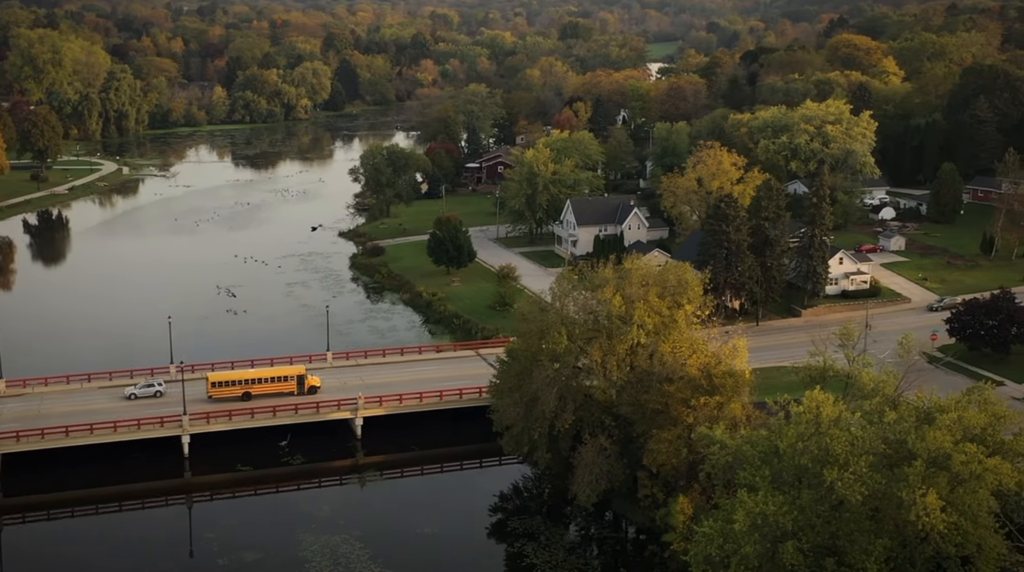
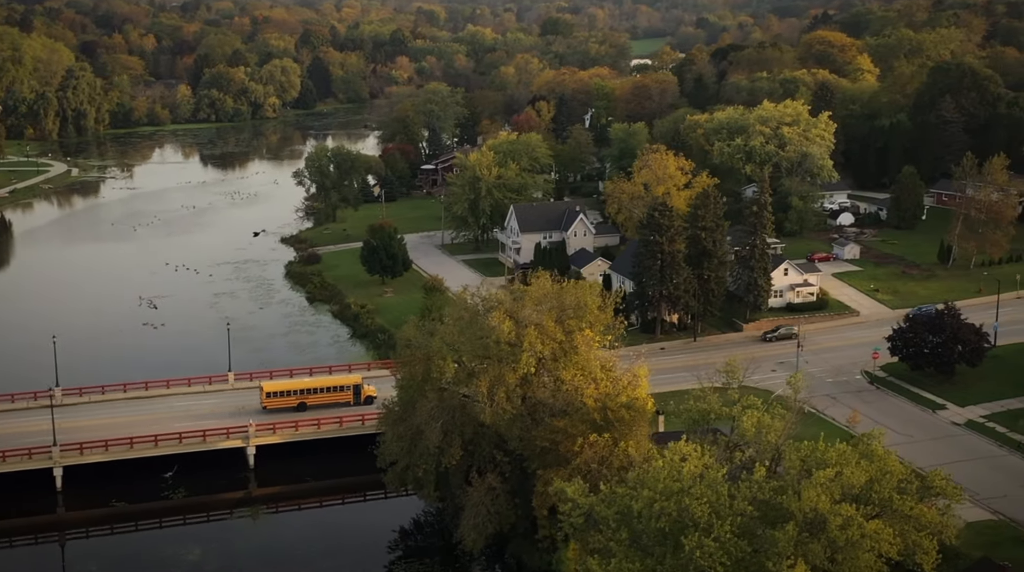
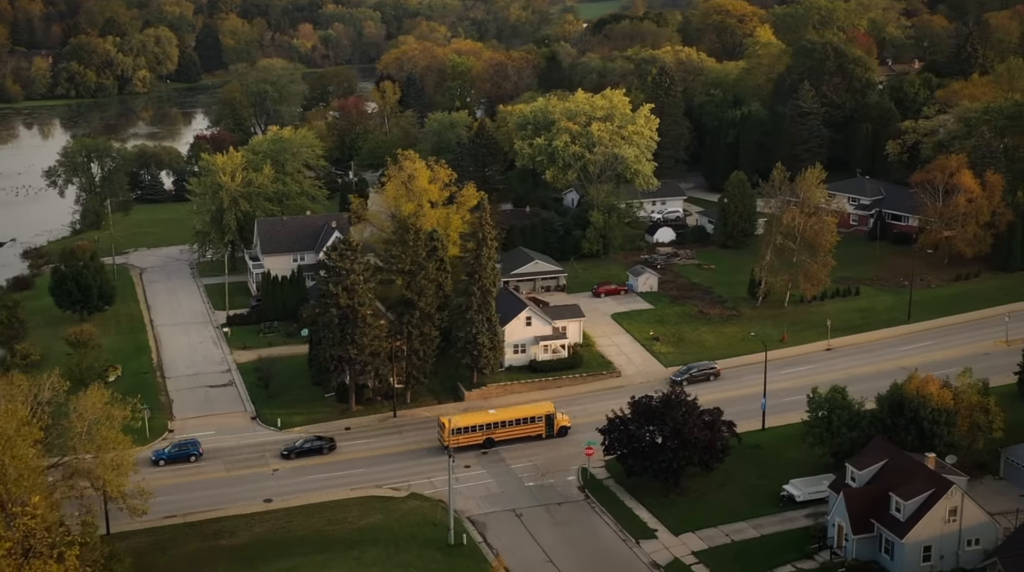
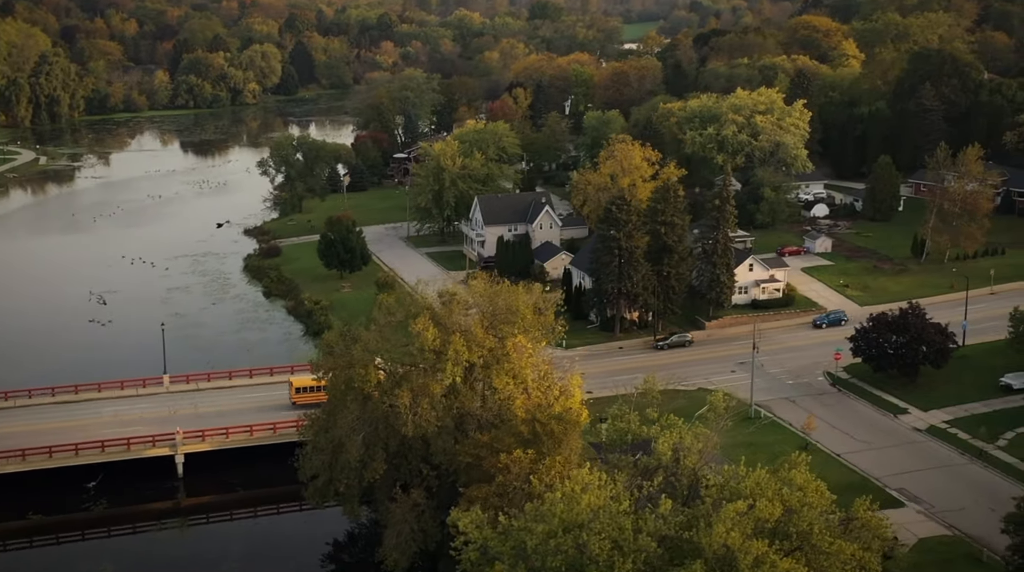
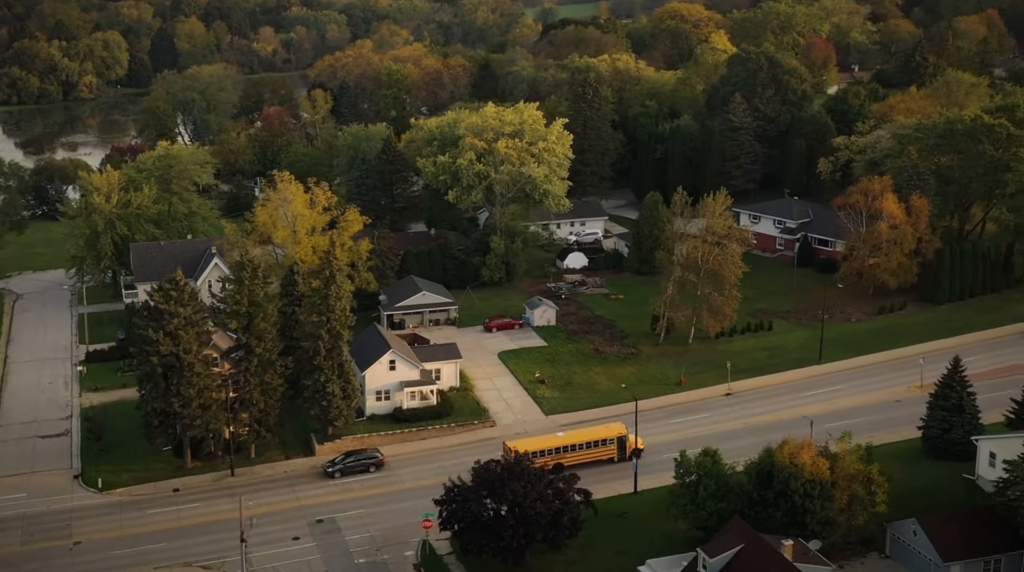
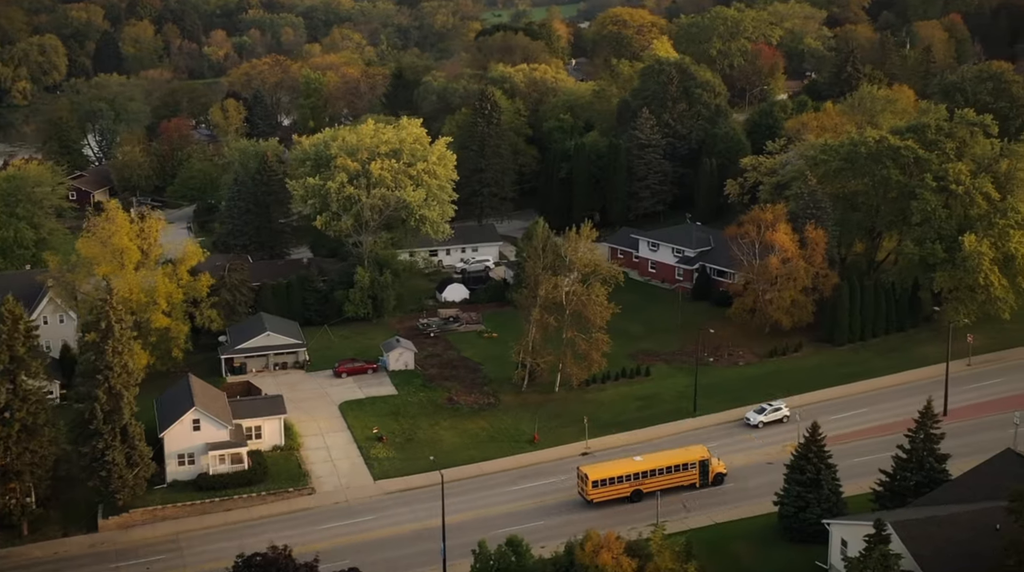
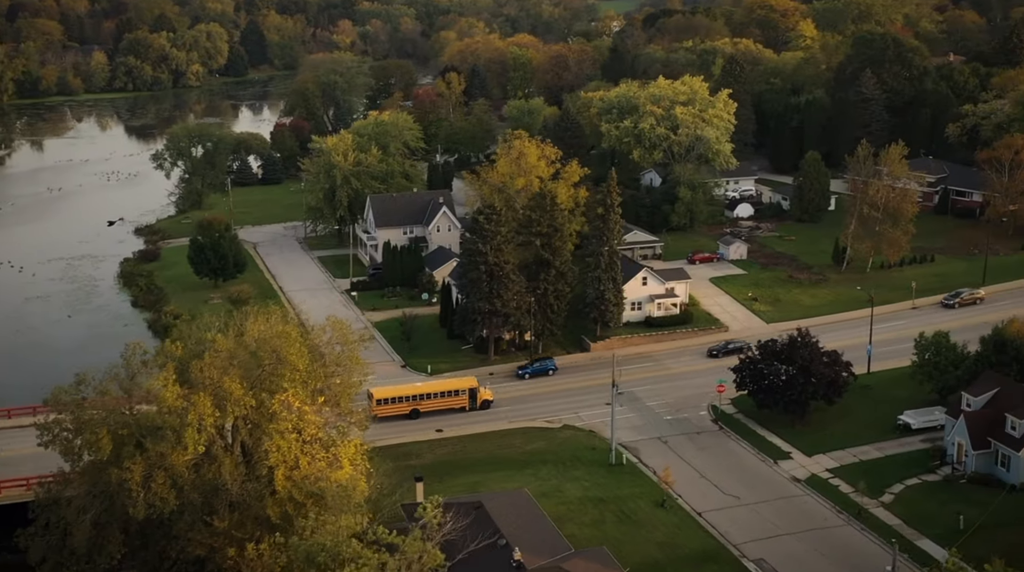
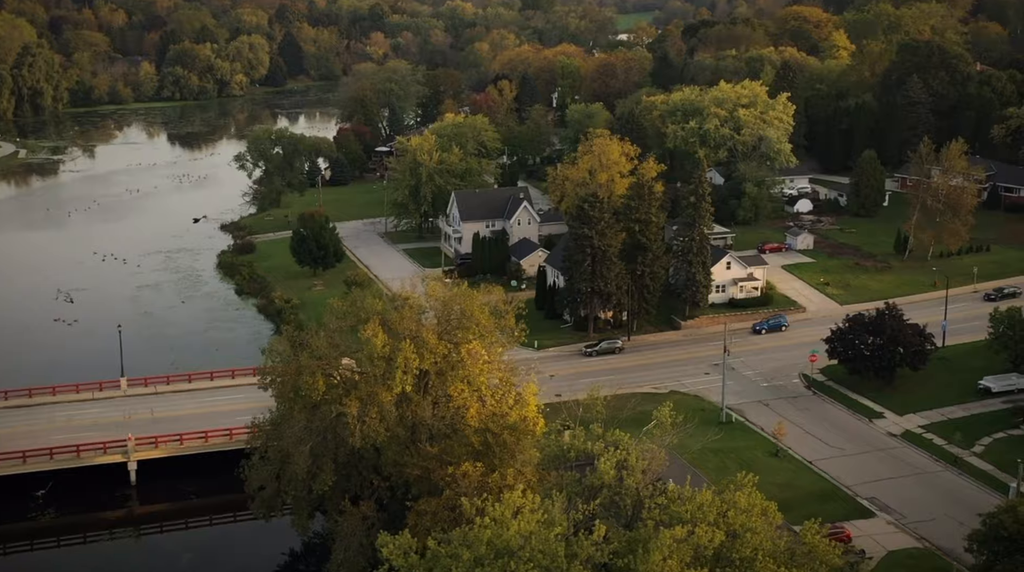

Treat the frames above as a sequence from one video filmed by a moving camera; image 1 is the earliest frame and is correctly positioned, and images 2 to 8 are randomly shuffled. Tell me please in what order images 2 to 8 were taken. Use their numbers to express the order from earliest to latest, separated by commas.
2, 4, 8, 7, 3, 5, 6
